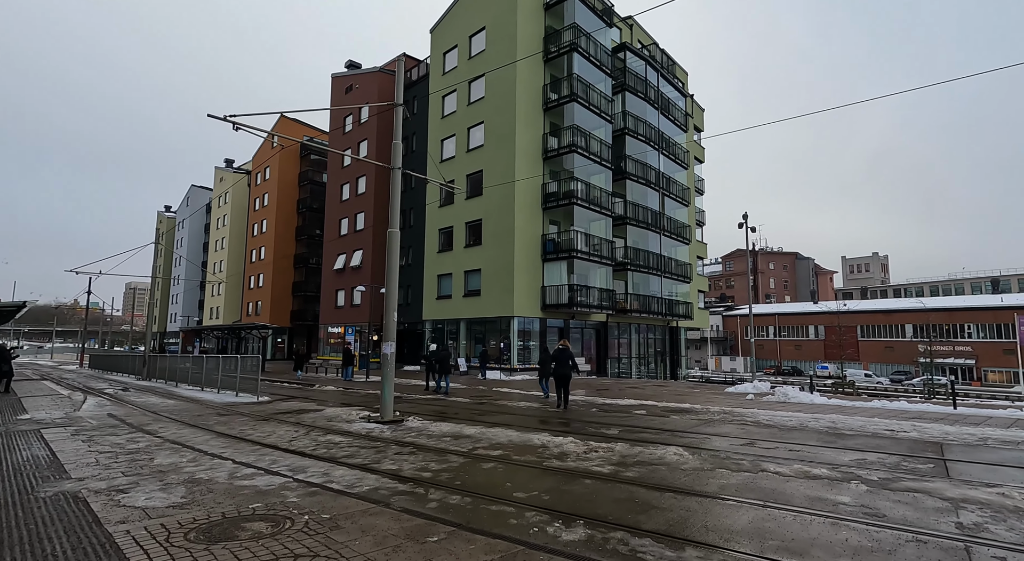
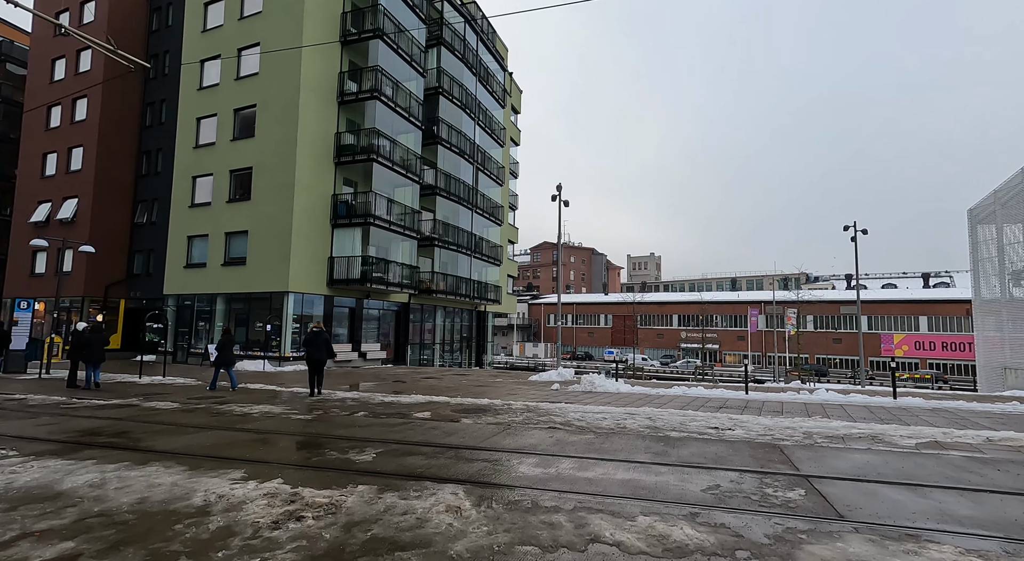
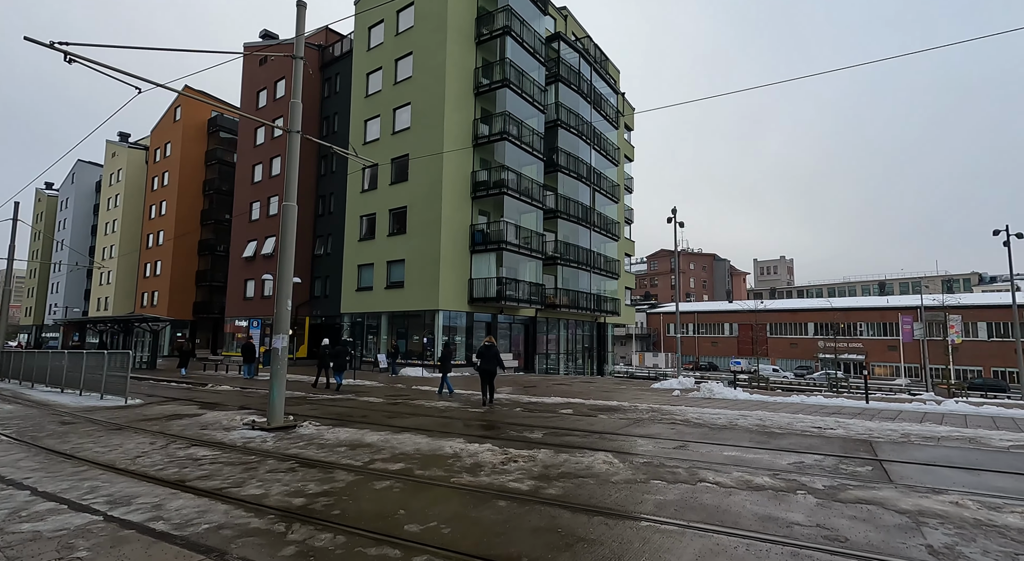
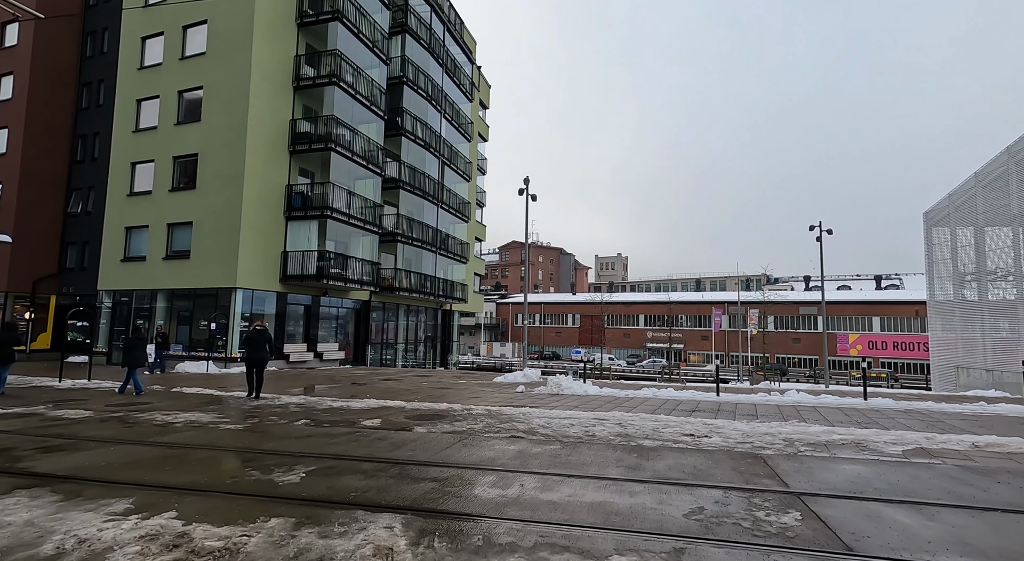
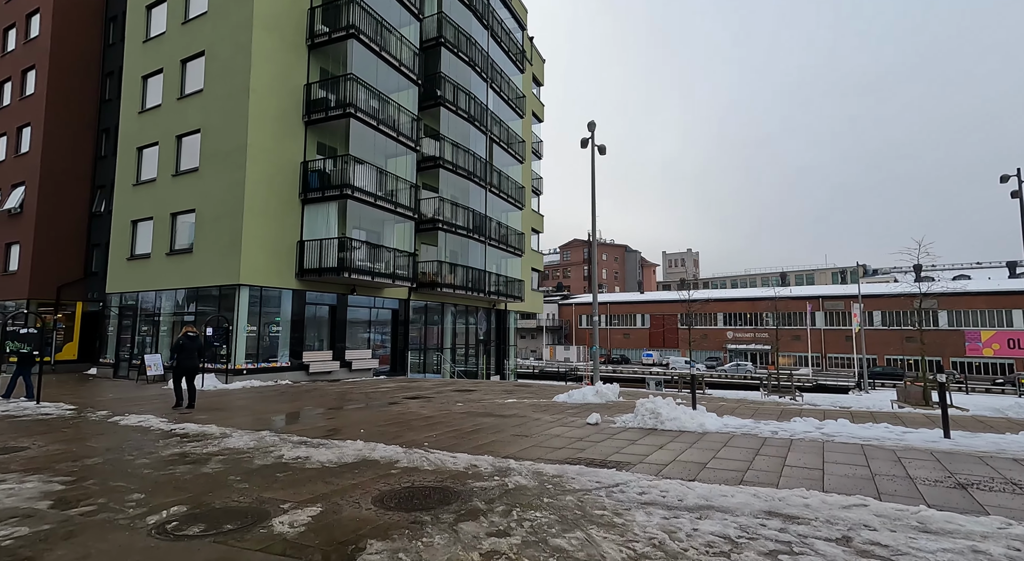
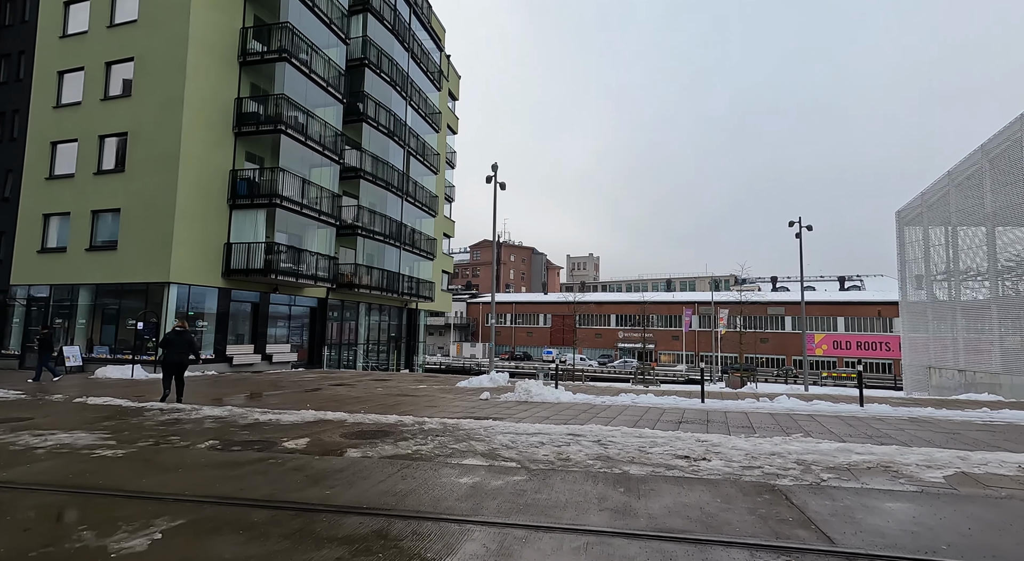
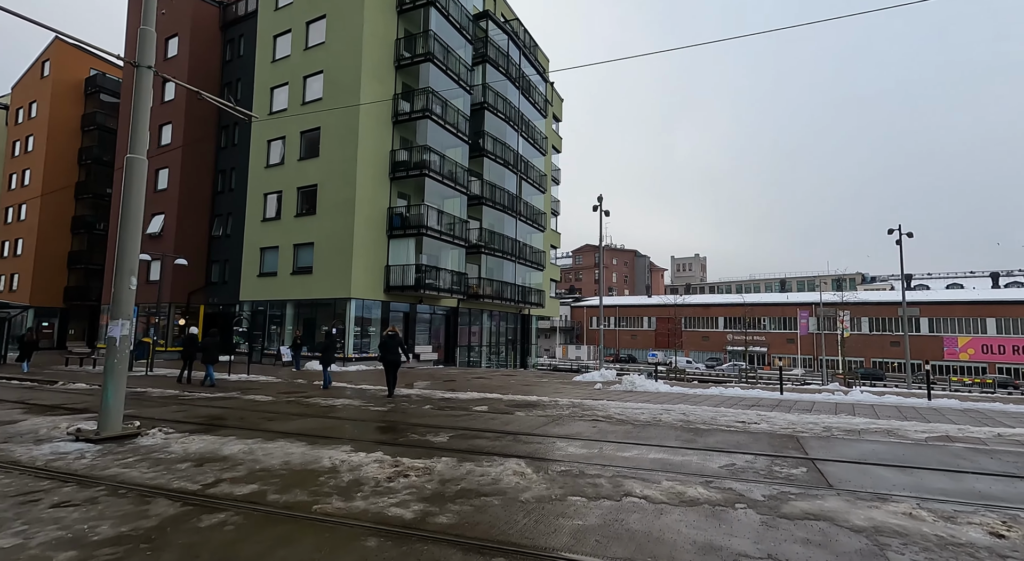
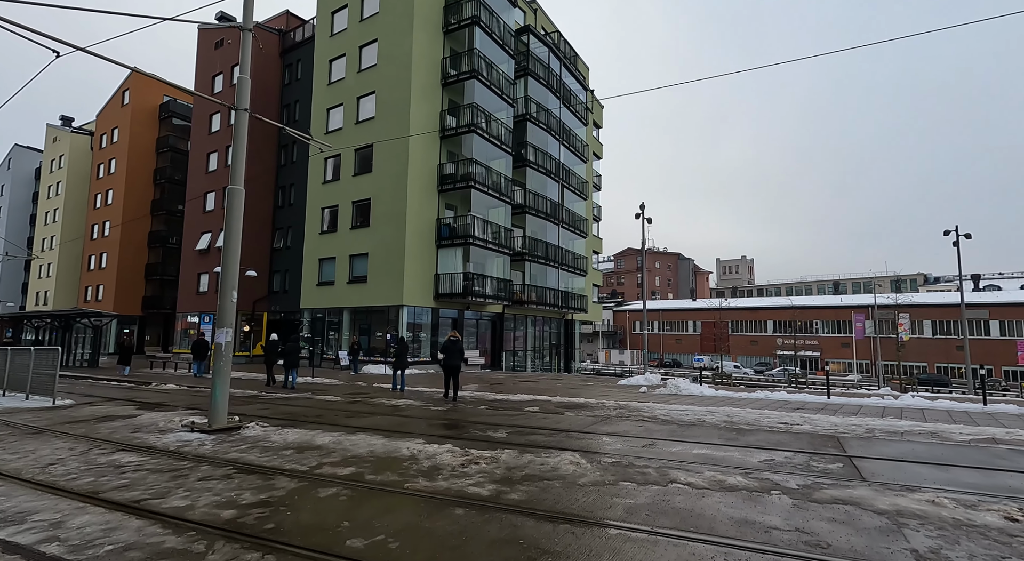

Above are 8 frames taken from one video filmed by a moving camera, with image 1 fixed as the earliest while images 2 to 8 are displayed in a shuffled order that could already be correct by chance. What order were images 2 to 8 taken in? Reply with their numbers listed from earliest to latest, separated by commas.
3, 8, 7, 2, 4, 6, 5
